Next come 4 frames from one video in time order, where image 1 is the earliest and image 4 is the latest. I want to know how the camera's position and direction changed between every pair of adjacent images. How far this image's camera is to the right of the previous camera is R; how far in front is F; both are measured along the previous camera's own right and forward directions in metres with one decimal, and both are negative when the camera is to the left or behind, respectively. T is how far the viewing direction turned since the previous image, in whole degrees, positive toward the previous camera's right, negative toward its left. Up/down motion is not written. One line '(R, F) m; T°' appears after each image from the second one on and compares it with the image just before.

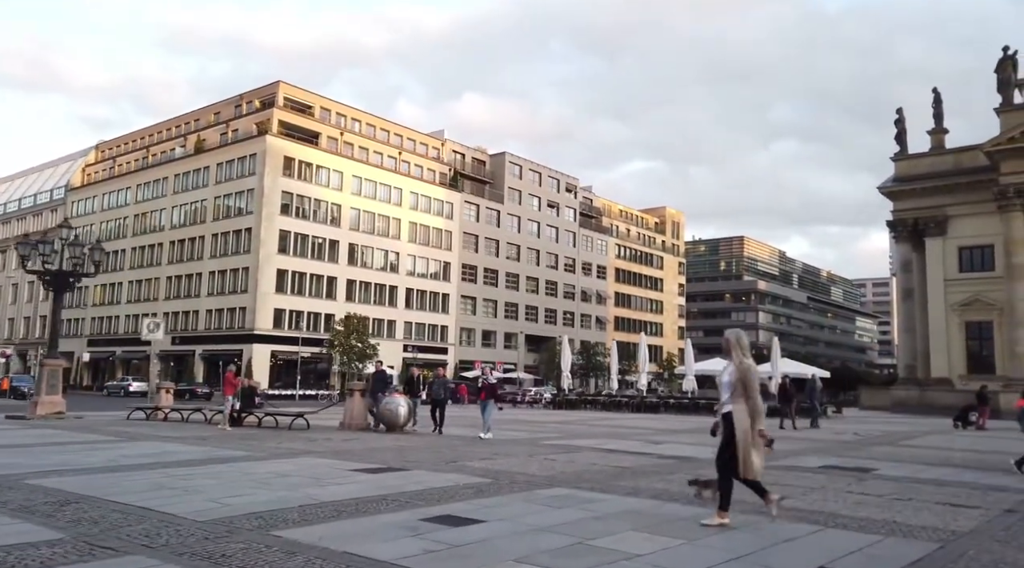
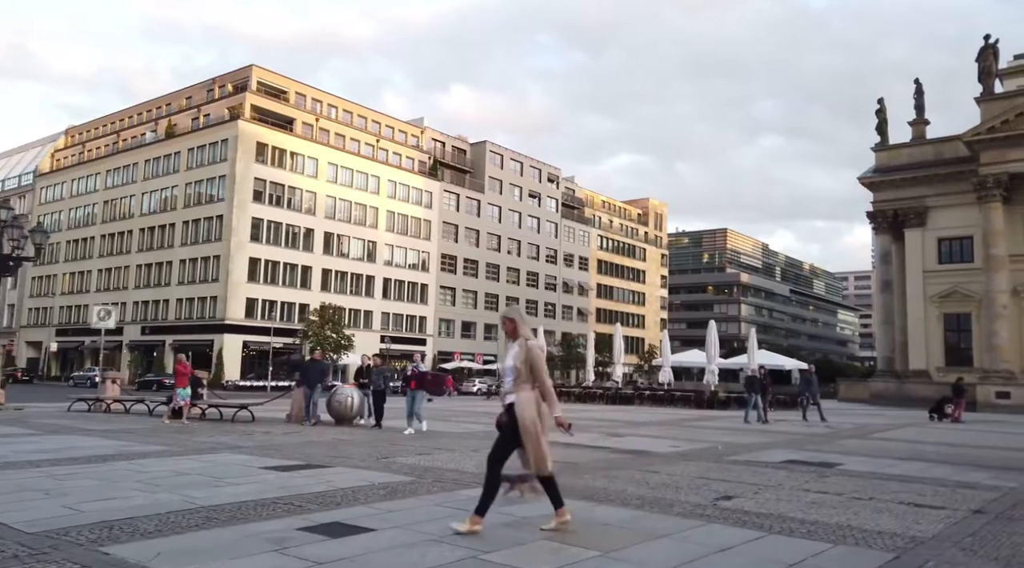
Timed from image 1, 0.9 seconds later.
(+0.6, +0.9) m; +1°
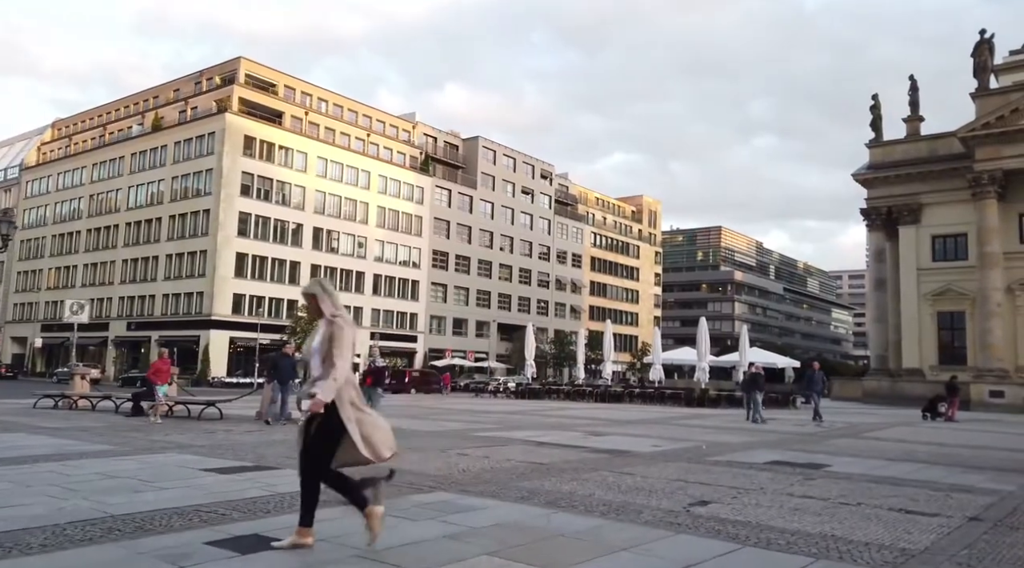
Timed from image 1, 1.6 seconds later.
(+0.3, +0.7) m; 0°
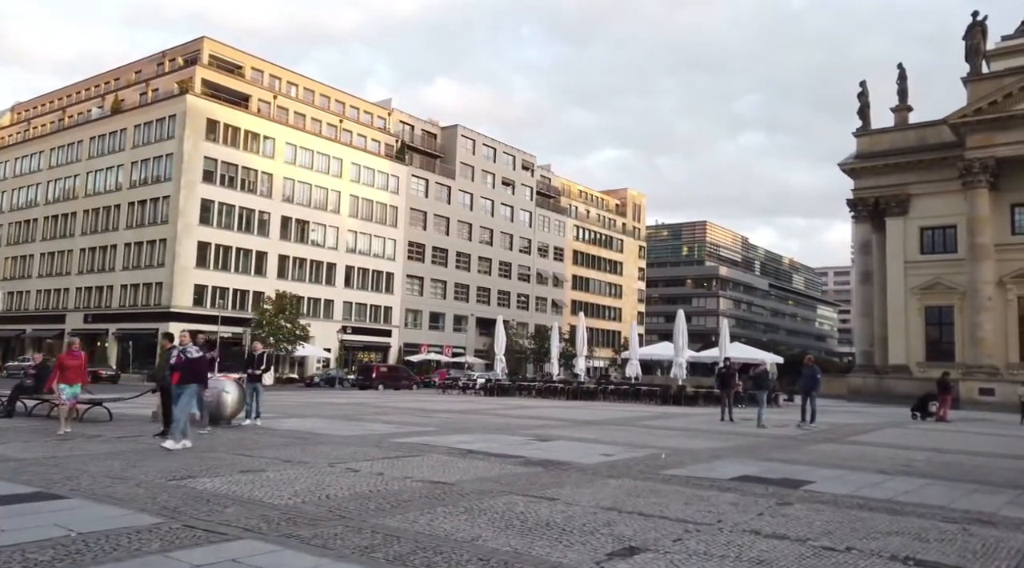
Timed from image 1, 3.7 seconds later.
(+0.9, +2.3) m; +1°
